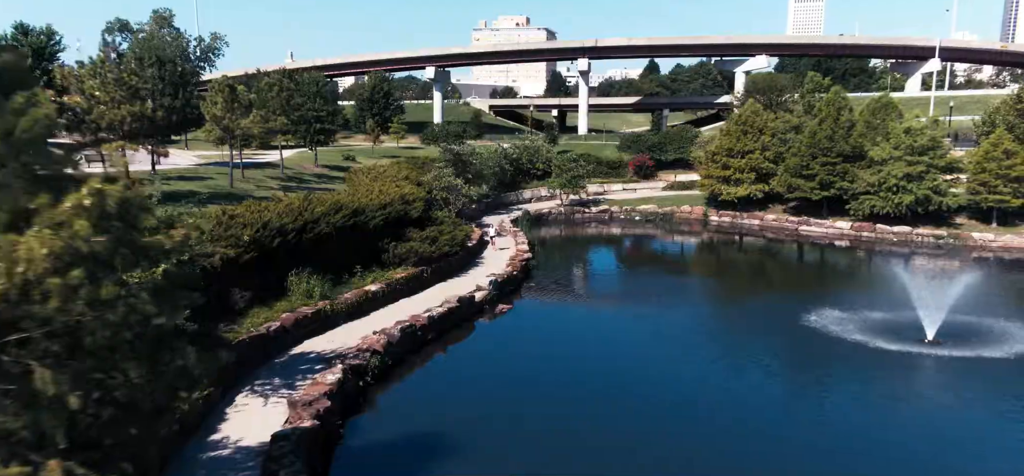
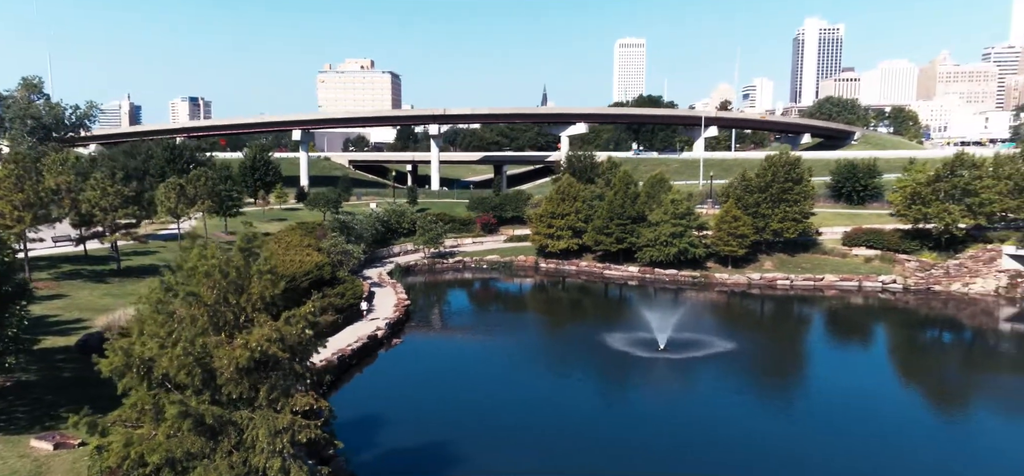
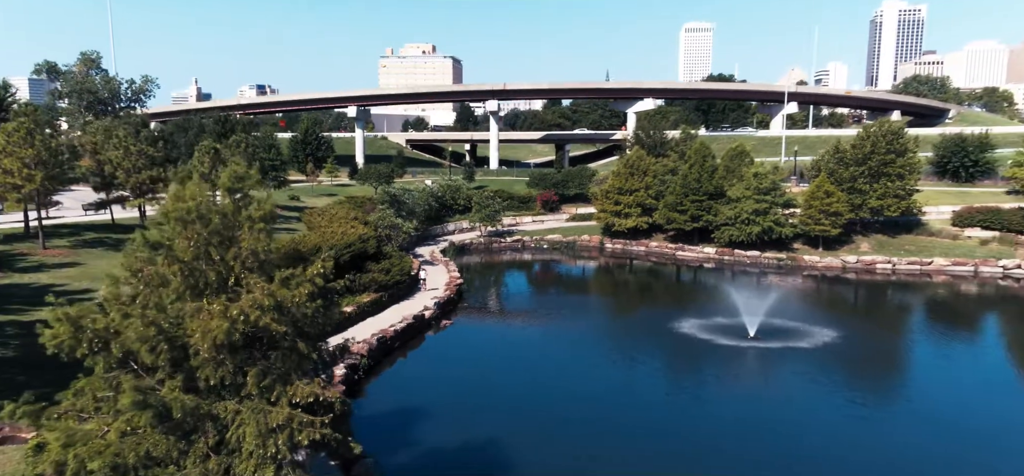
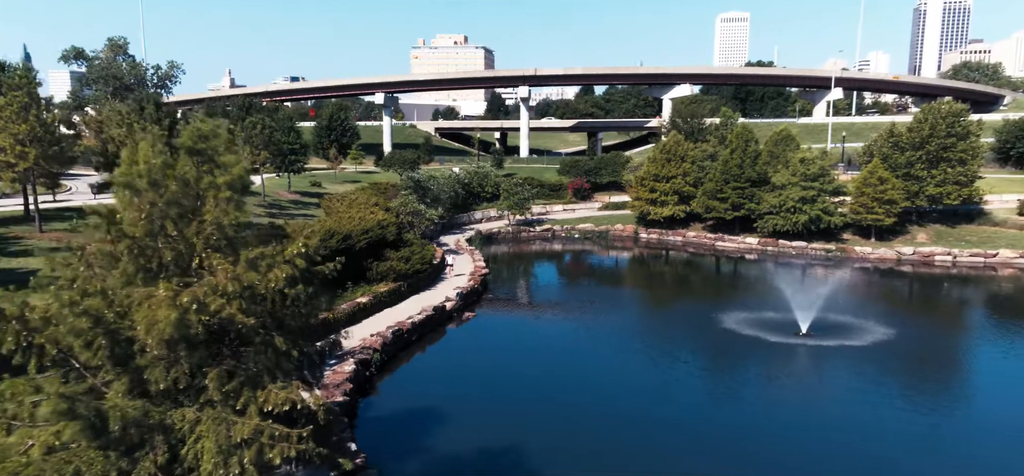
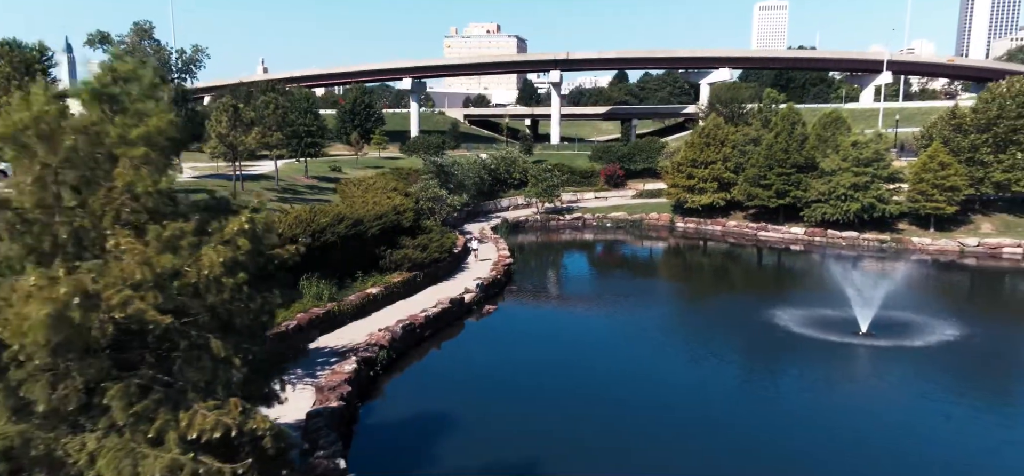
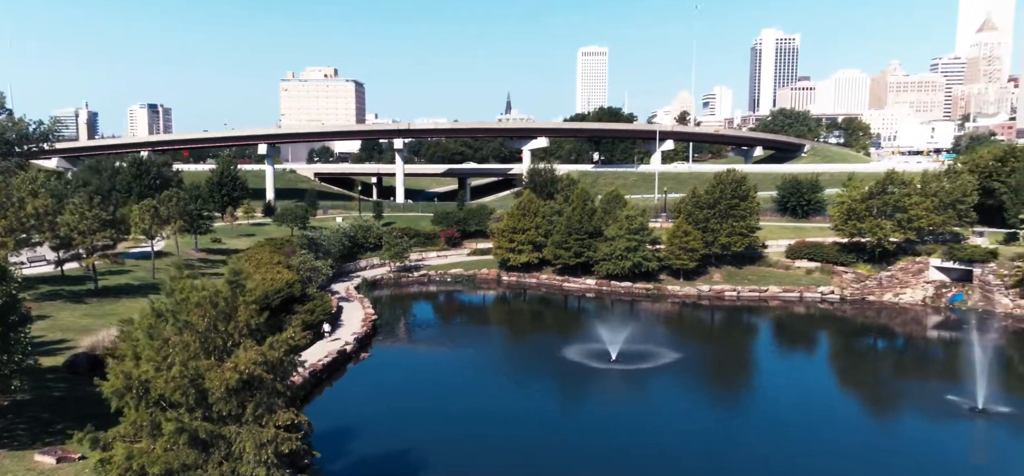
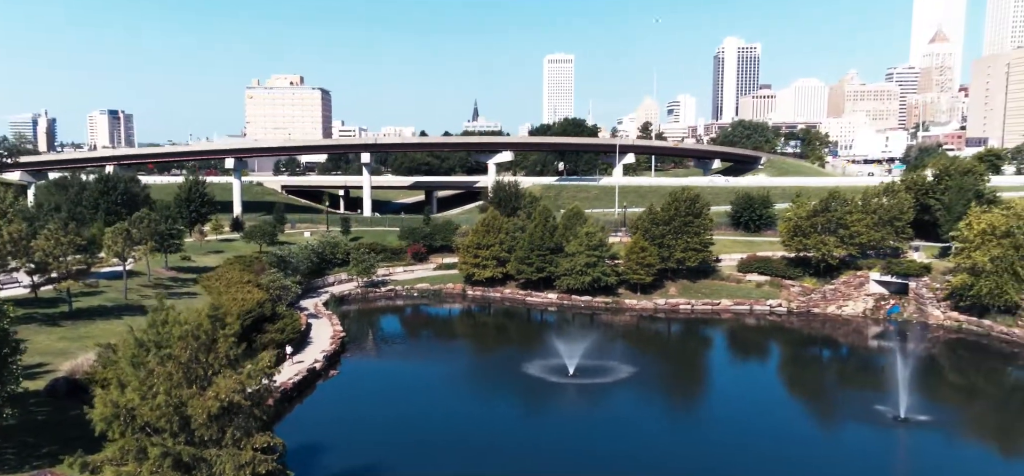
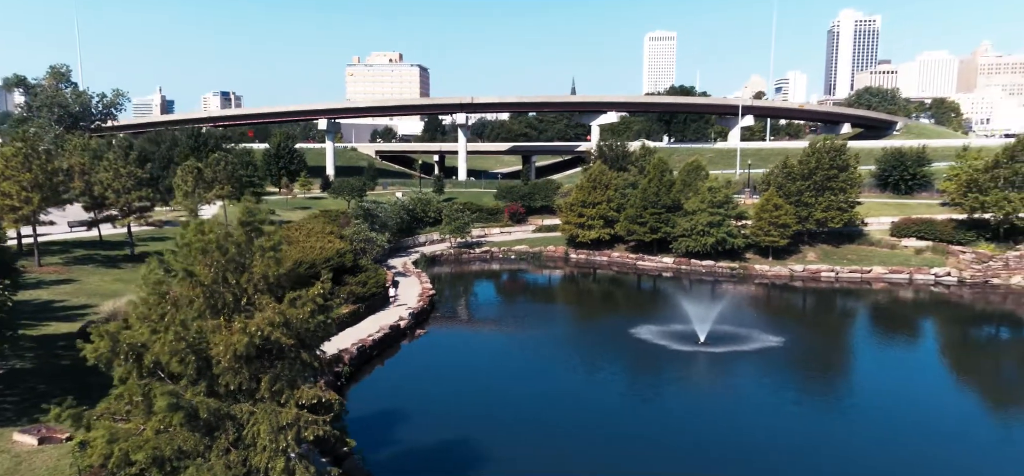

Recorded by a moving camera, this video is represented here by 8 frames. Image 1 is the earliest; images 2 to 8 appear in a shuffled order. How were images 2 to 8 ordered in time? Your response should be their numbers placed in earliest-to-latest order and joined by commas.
5, 4, 3, 8, 2, 6, 7
